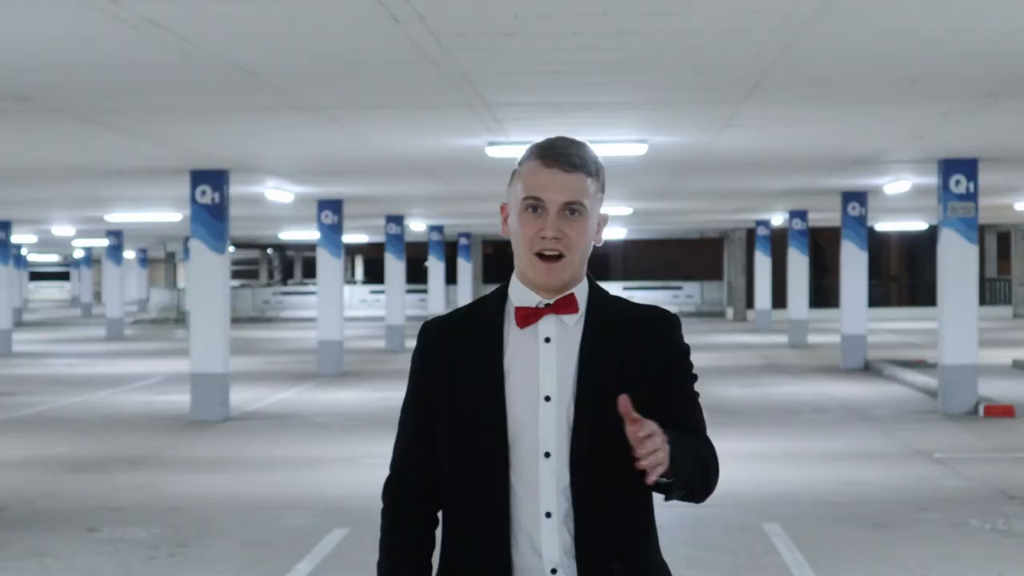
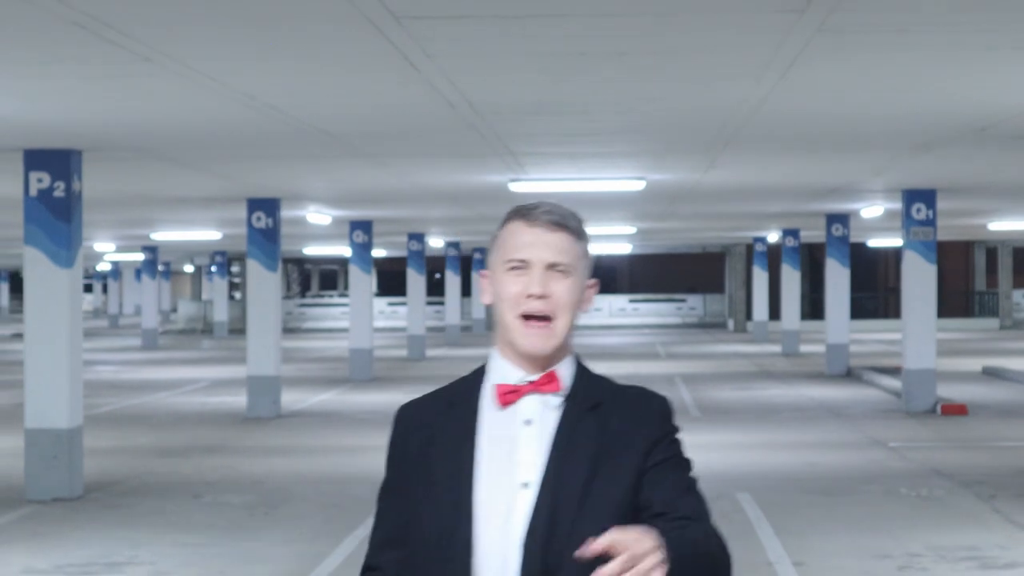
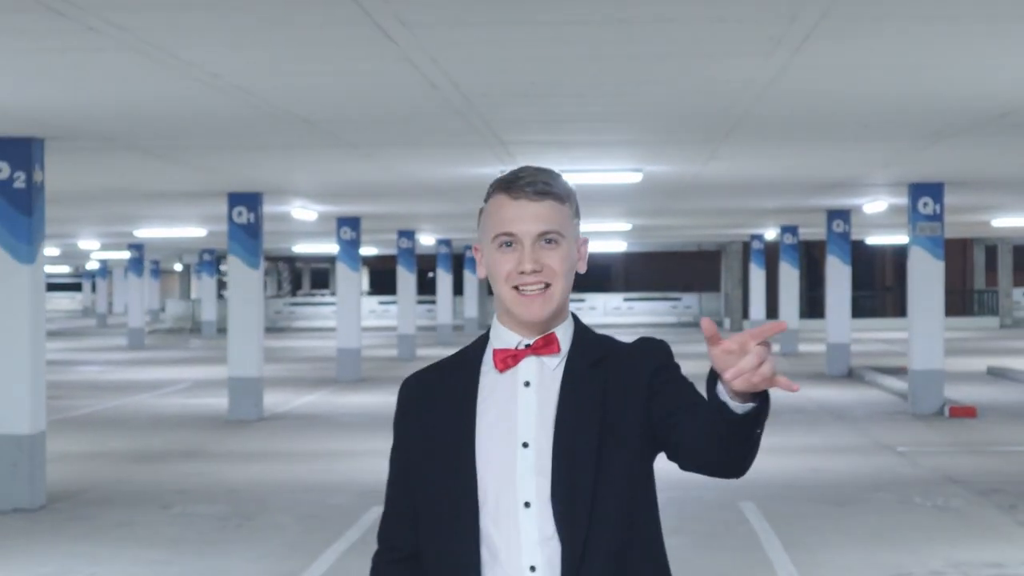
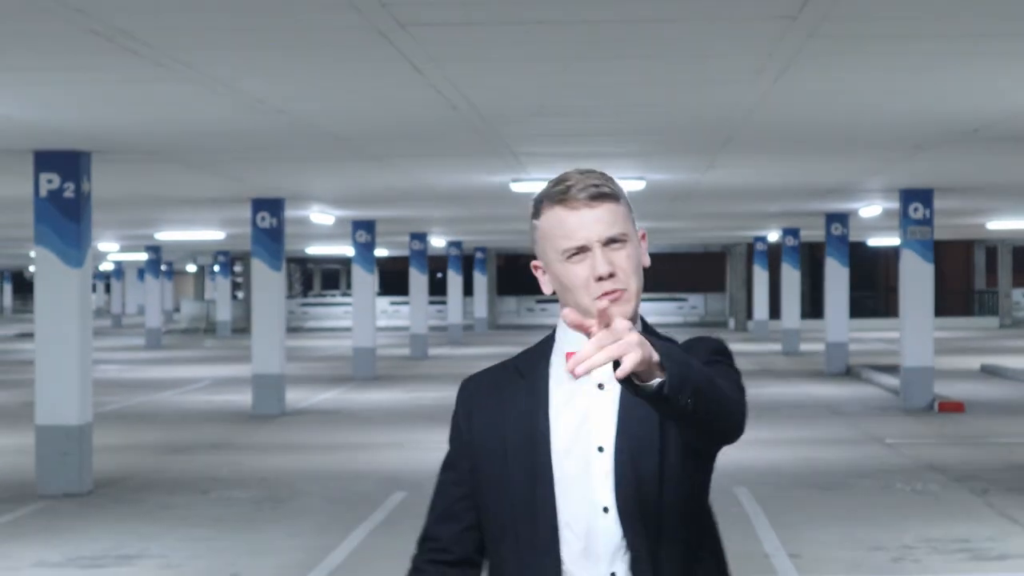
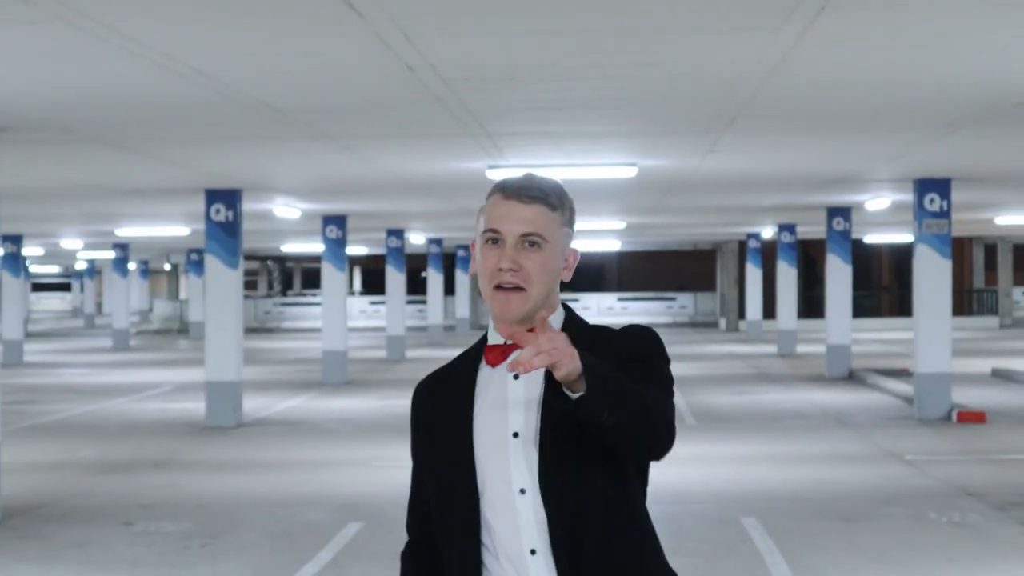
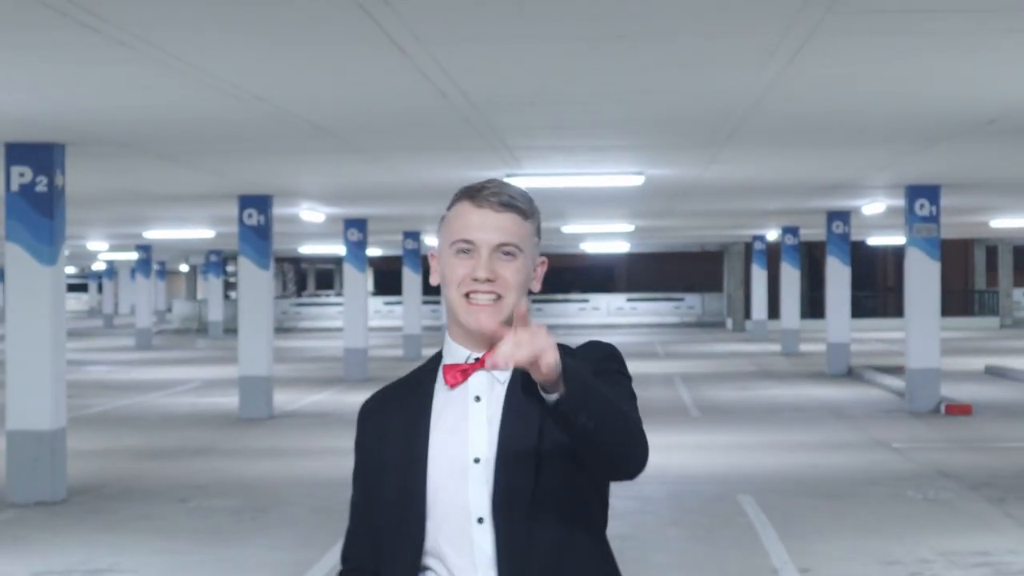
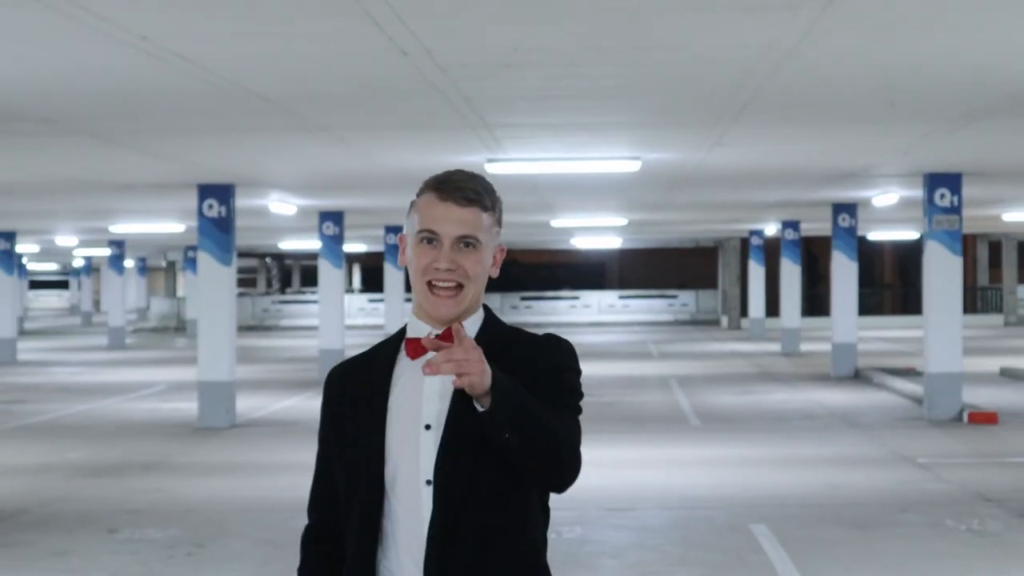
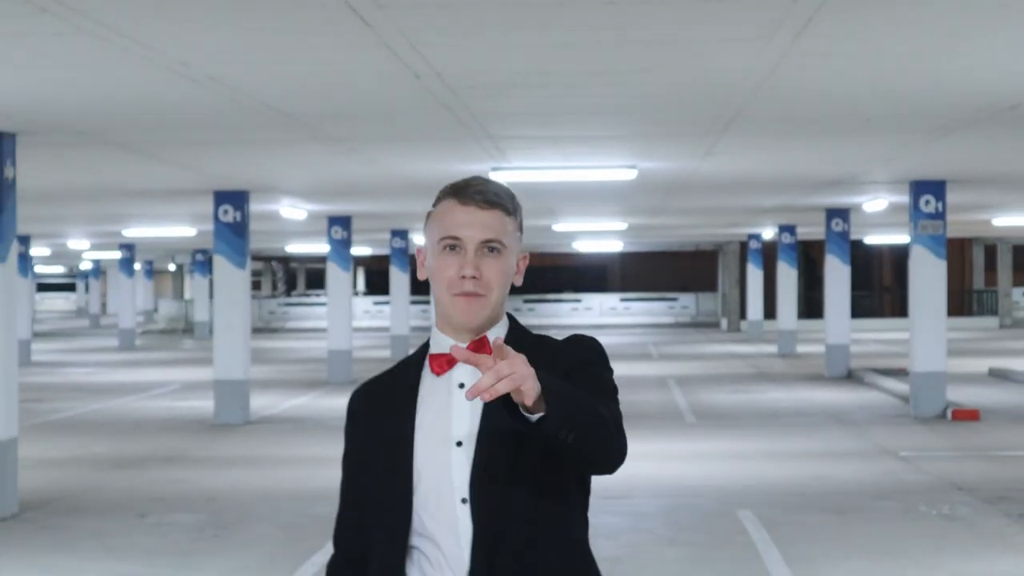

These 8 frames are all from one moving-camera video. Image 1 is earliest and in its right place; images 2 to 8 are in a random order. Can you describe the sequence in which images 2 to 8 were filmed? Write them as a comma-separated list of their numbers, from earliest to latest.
7, 5, 8, 3, 6, 2, 4
